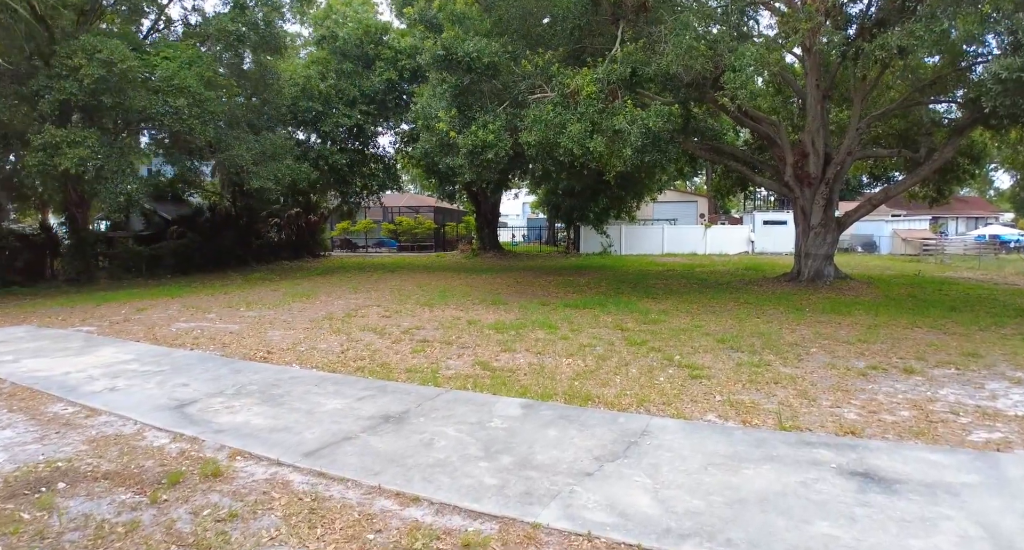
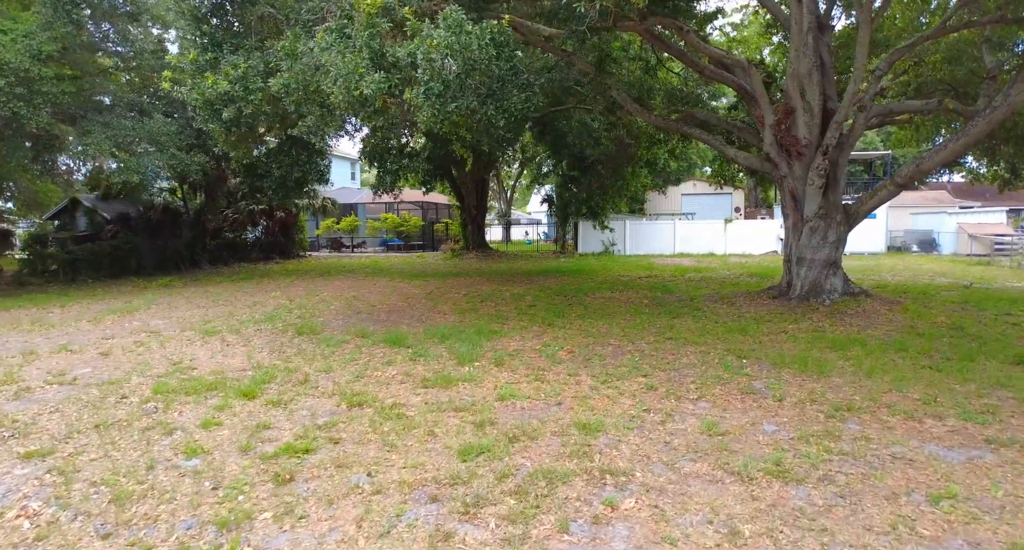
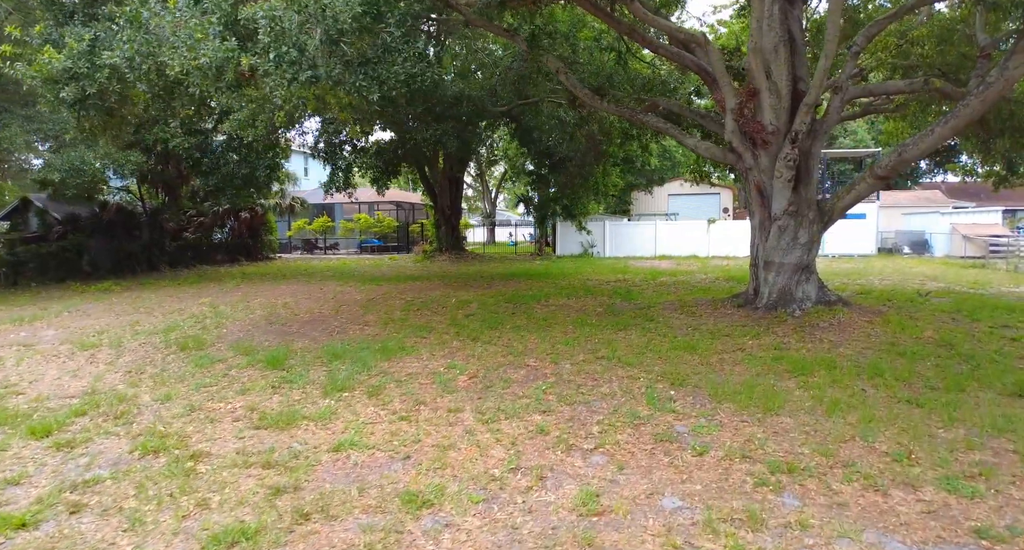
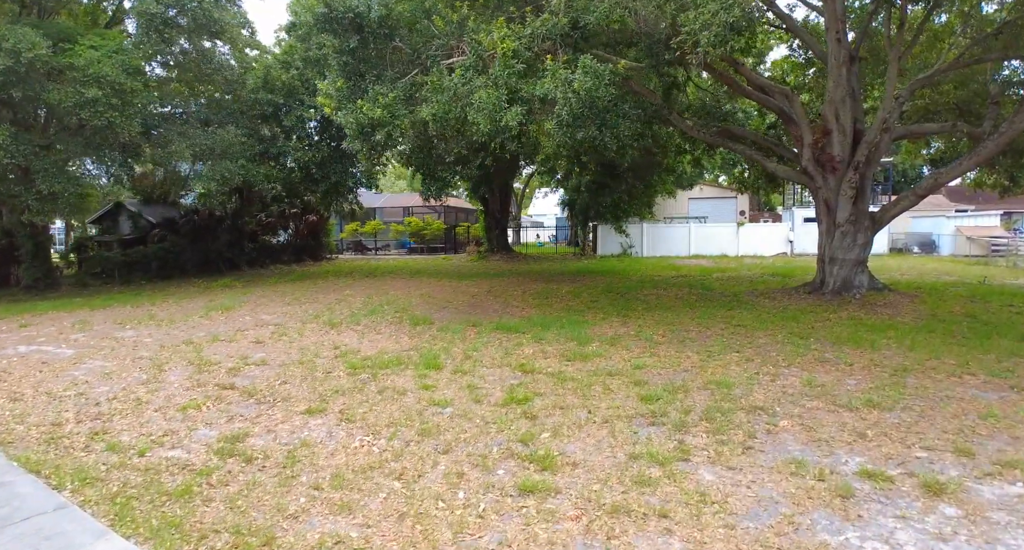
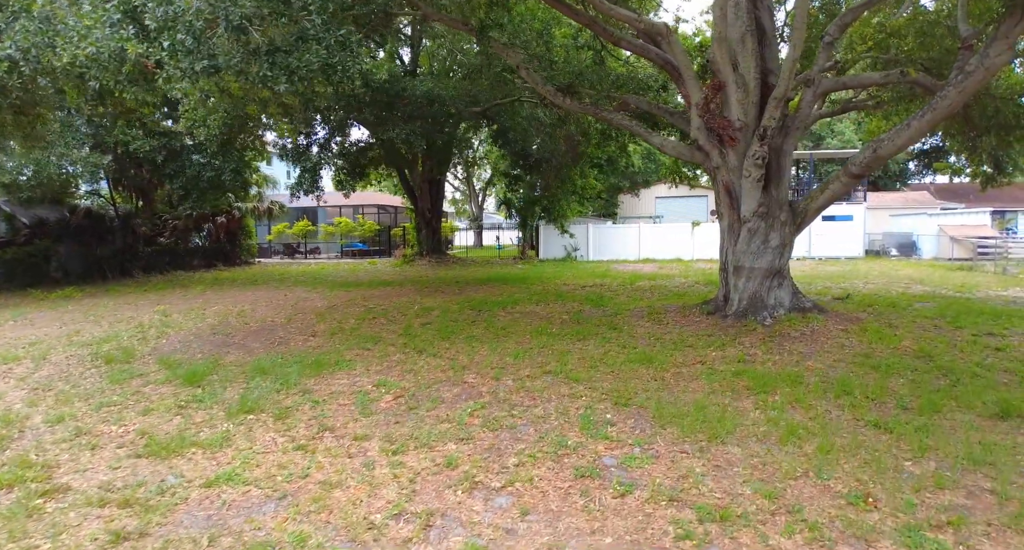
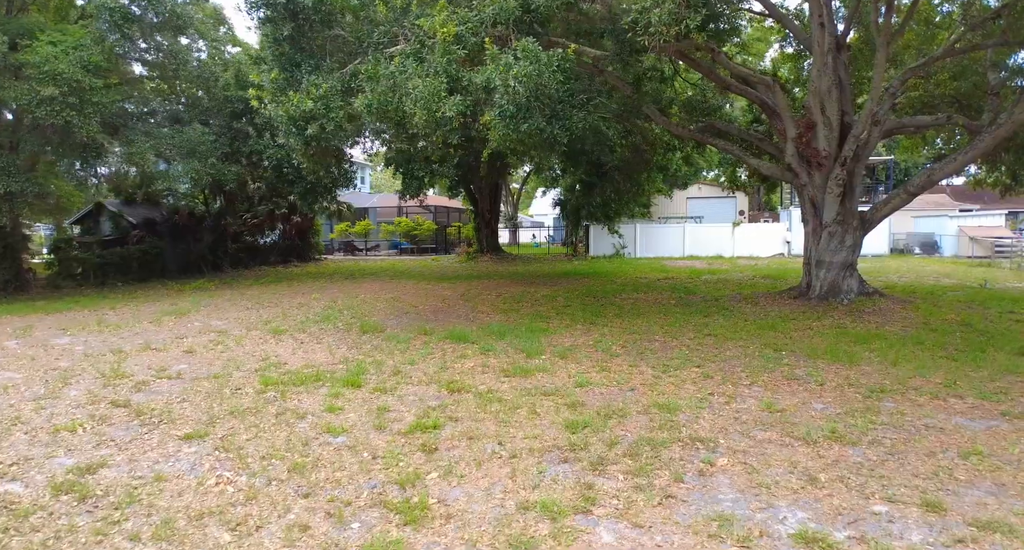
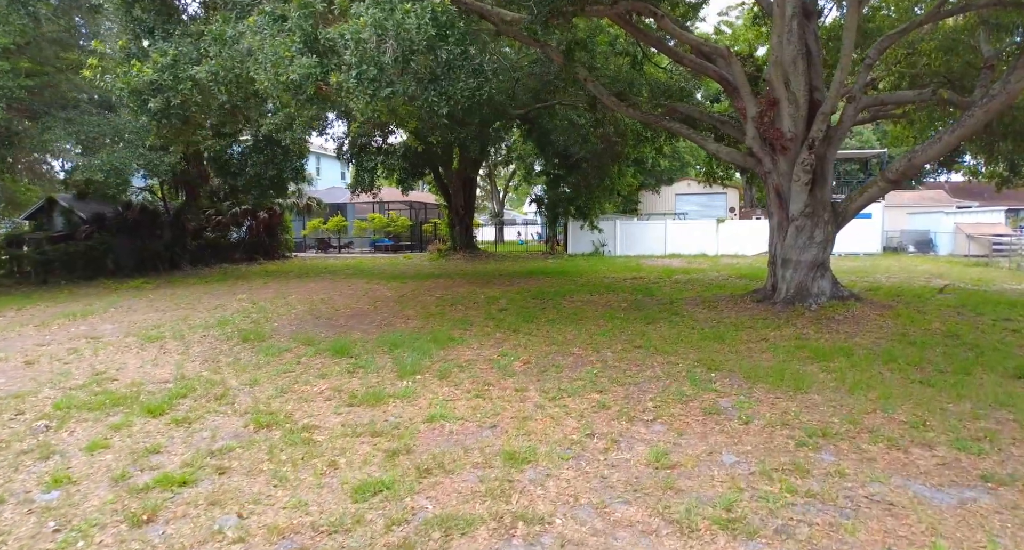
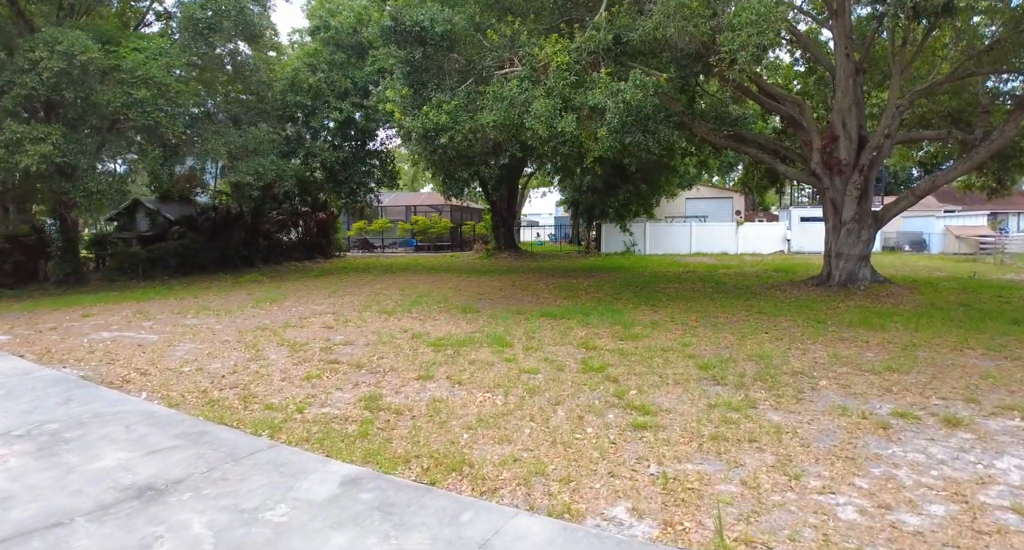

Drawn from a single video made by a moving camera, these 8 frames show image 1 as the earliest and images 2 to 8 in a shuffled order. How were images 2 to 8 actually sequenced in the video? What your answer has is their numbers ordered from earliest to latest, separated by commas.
8, 4, 6, 2, 7, 3, 5
